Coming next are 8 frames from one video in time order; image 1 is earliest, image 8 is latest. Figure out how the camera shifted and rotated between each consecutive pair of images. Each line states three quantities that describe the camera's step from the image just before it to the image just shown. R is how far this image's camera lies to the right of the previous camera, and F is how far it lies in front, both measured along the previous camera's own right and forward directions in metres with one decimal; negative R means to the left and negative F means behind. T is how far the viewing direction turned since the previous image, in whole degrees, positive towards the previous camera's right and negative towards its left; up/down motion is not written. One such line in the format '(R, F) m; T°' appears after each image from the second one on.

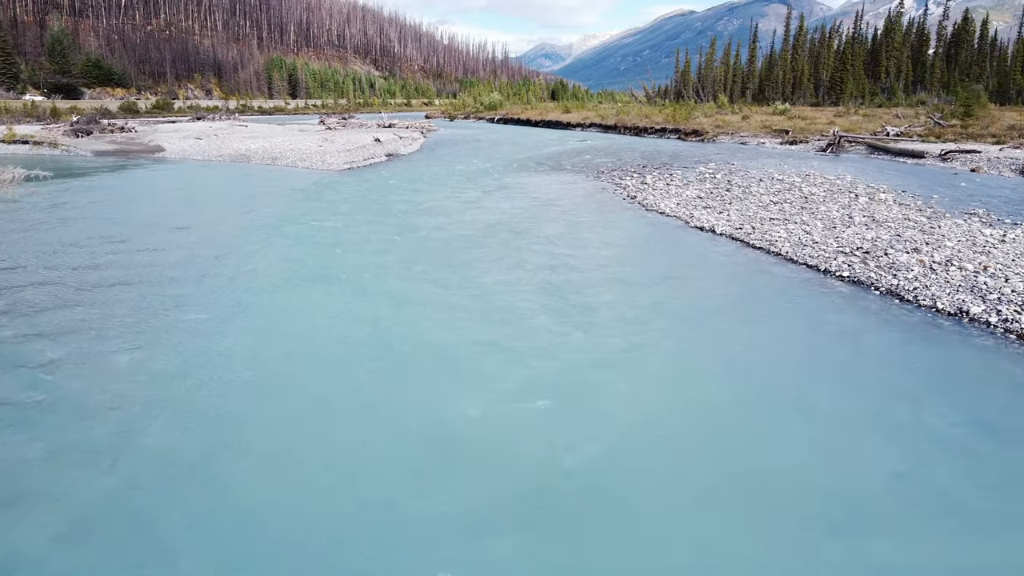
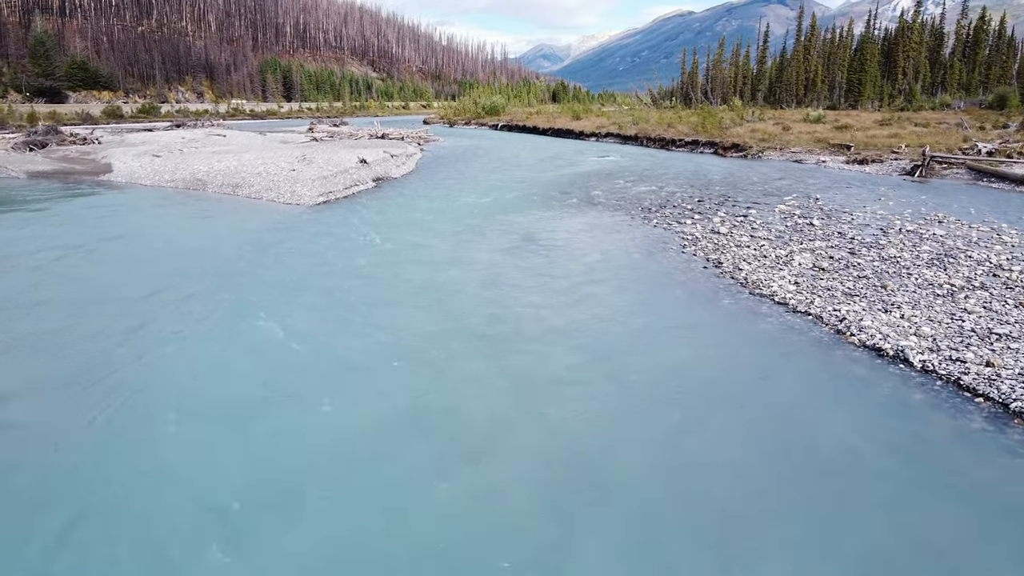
(-0.8, +5.6) m; 0°
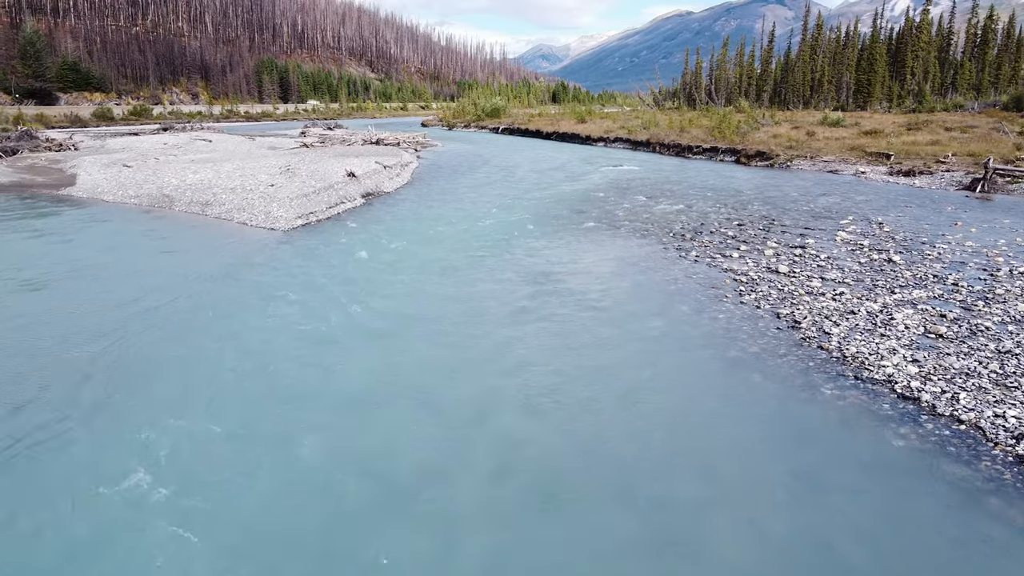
(-0.3, +2.9) m; 0°
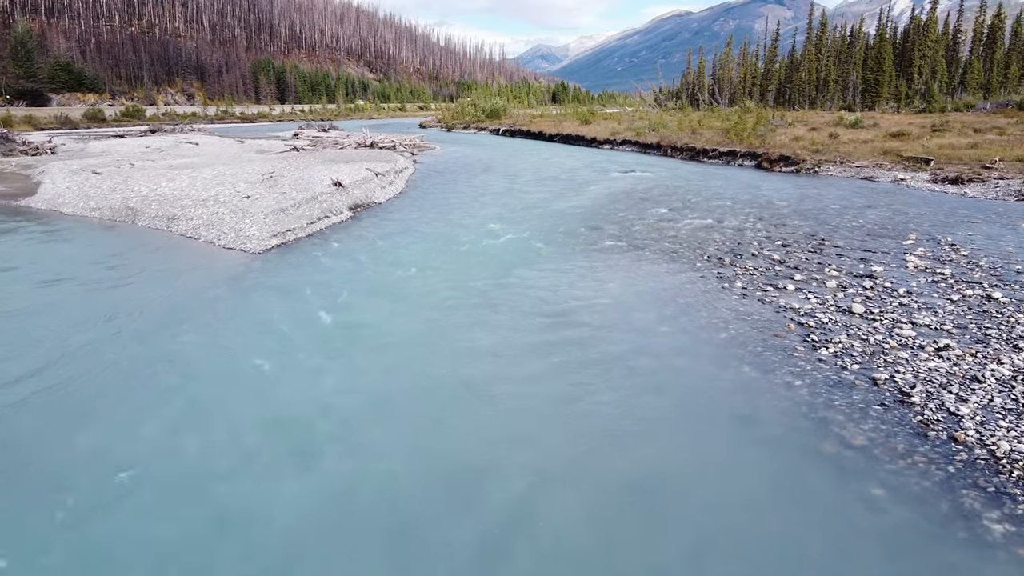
(-0.2, +2.5) m; 0°
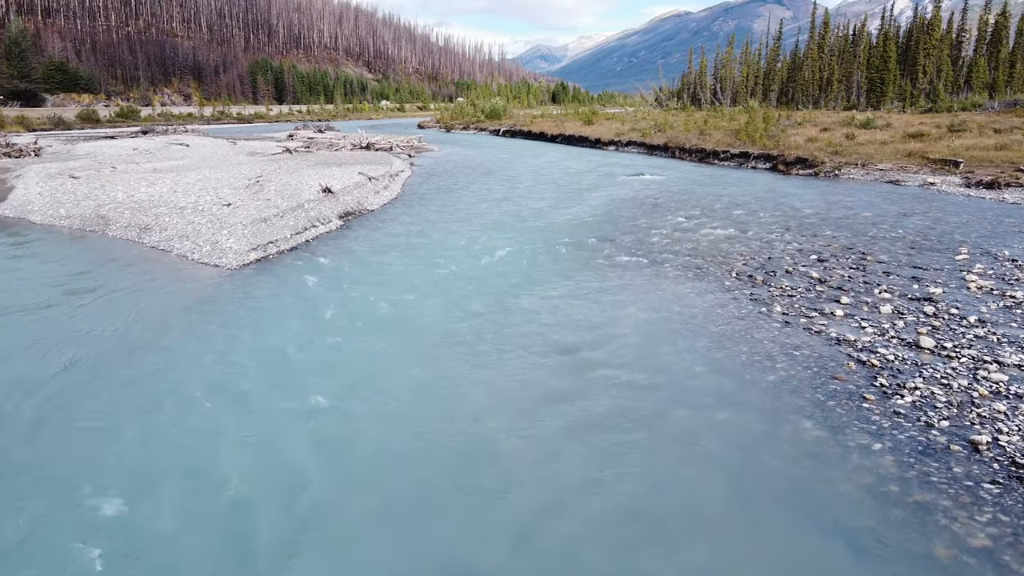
(-0.1, +1.6) m; 0°
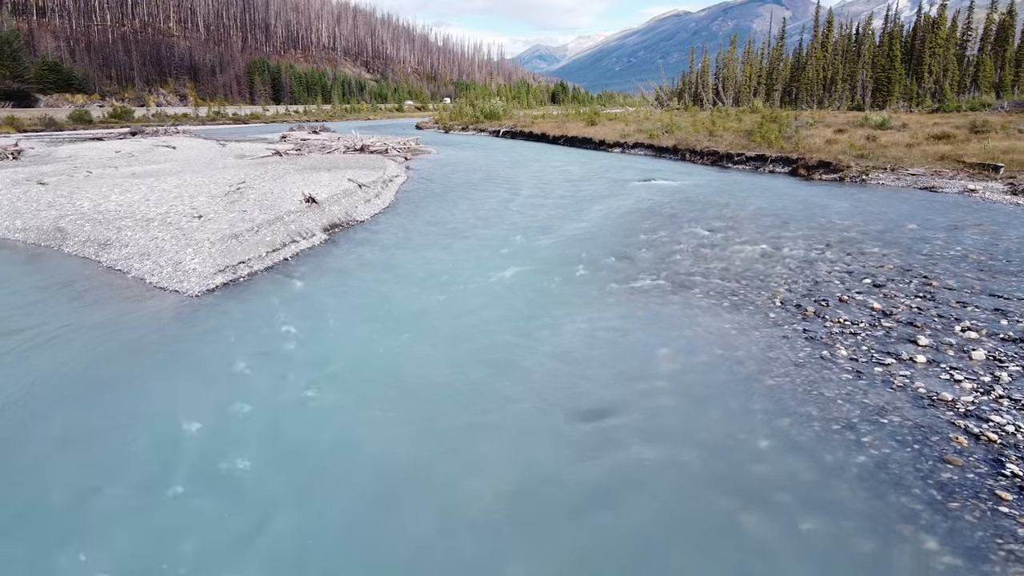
(-0.1, +2.0) m; 0°
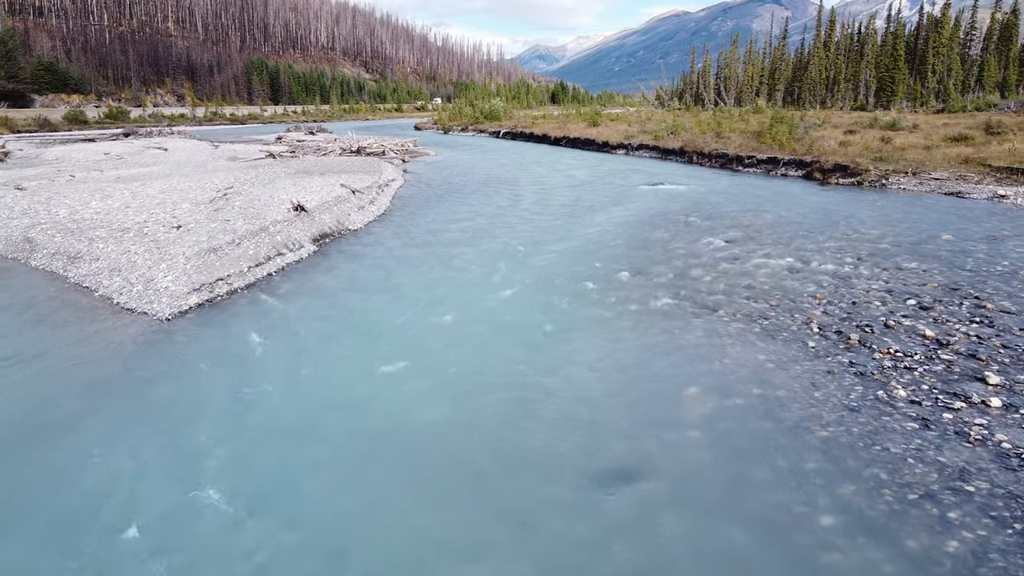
(-0.1, +1.2) m; 0°
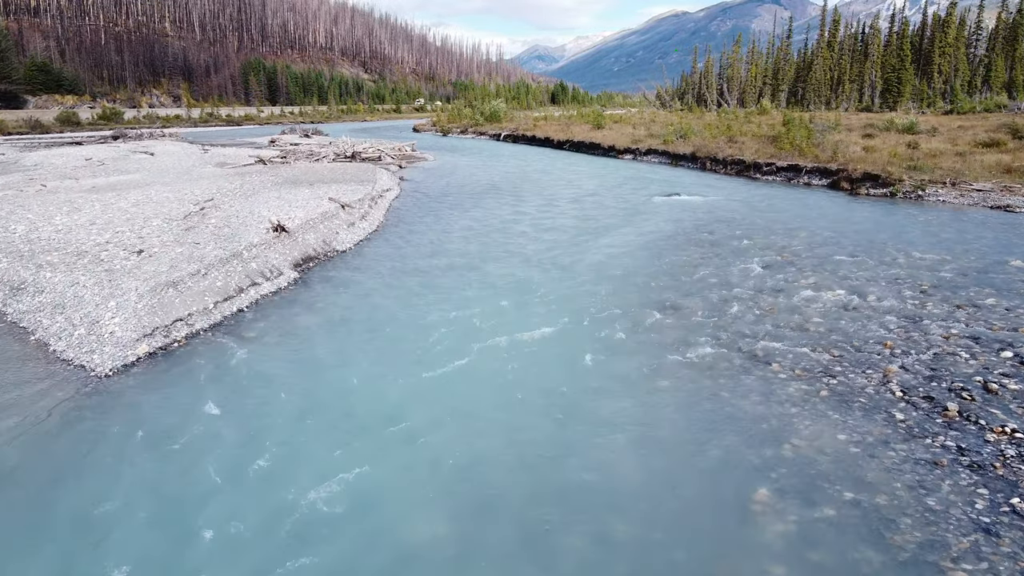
(-0.2, +1.9) m; 0°
